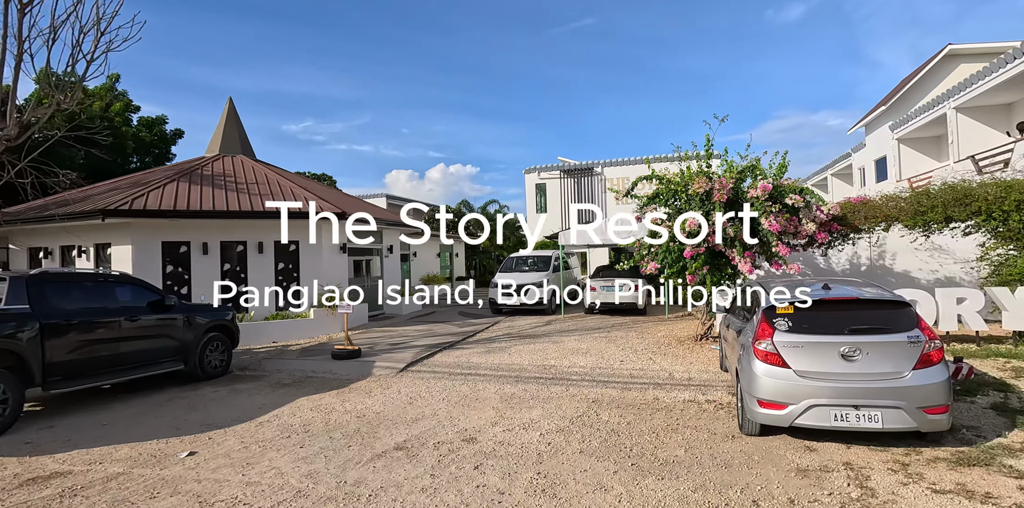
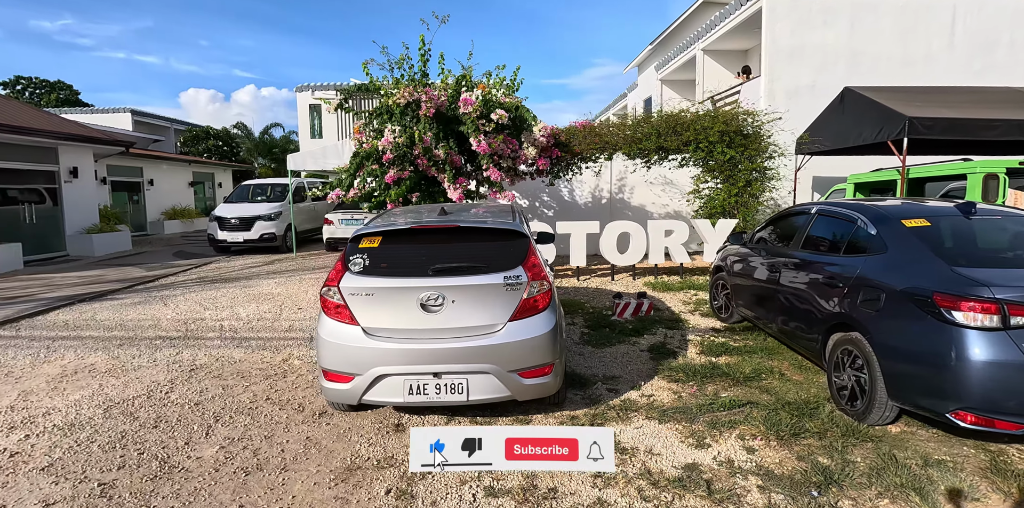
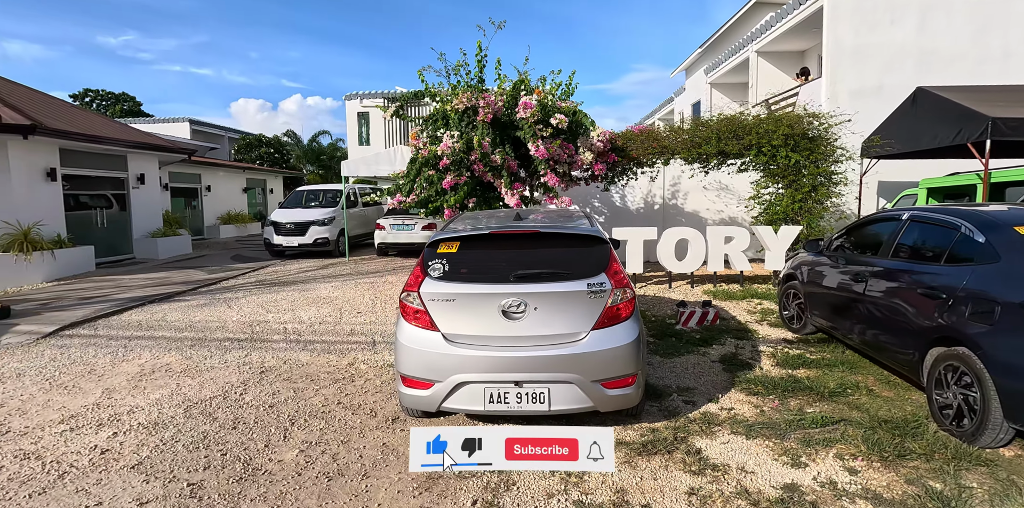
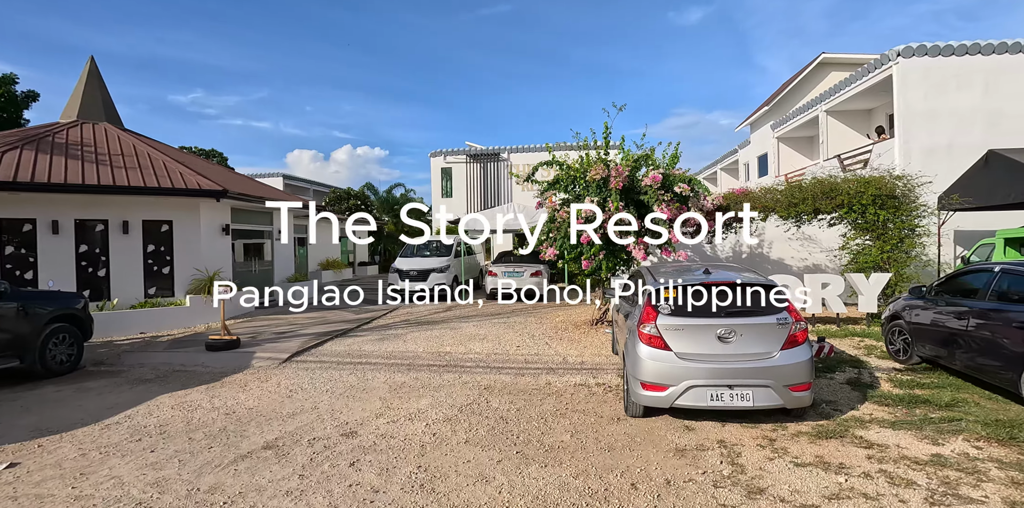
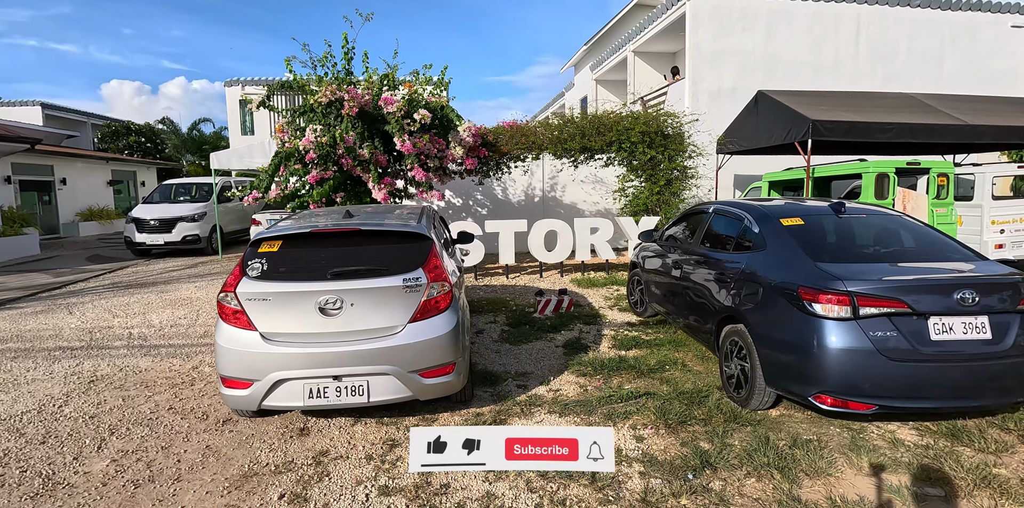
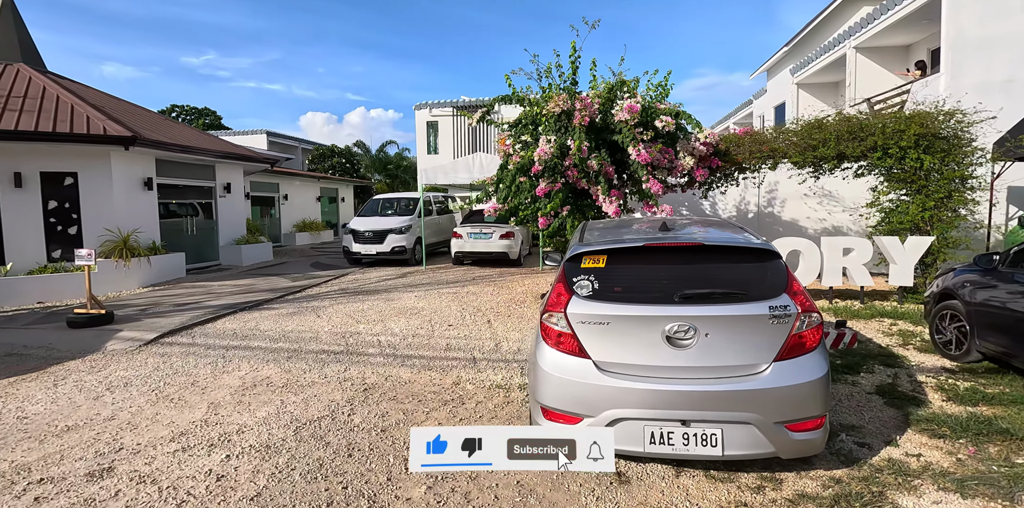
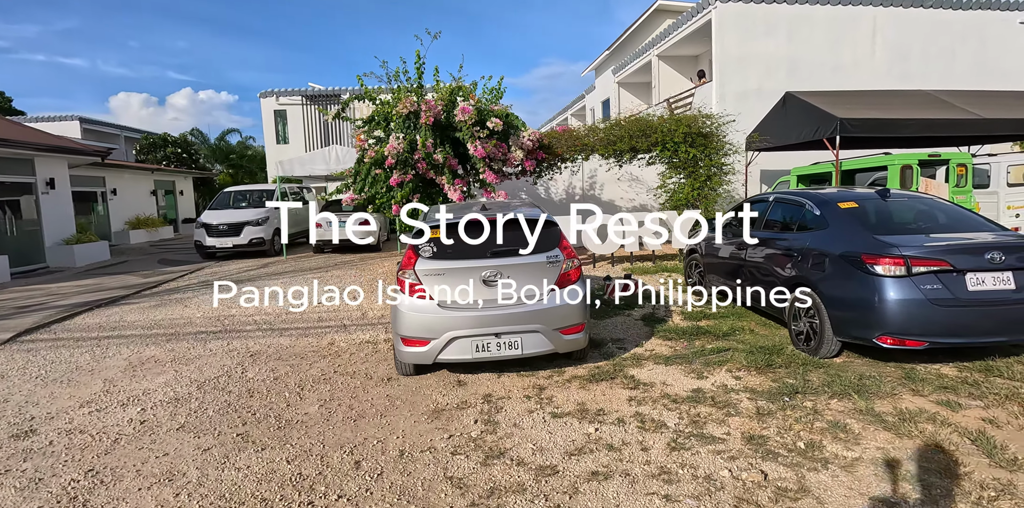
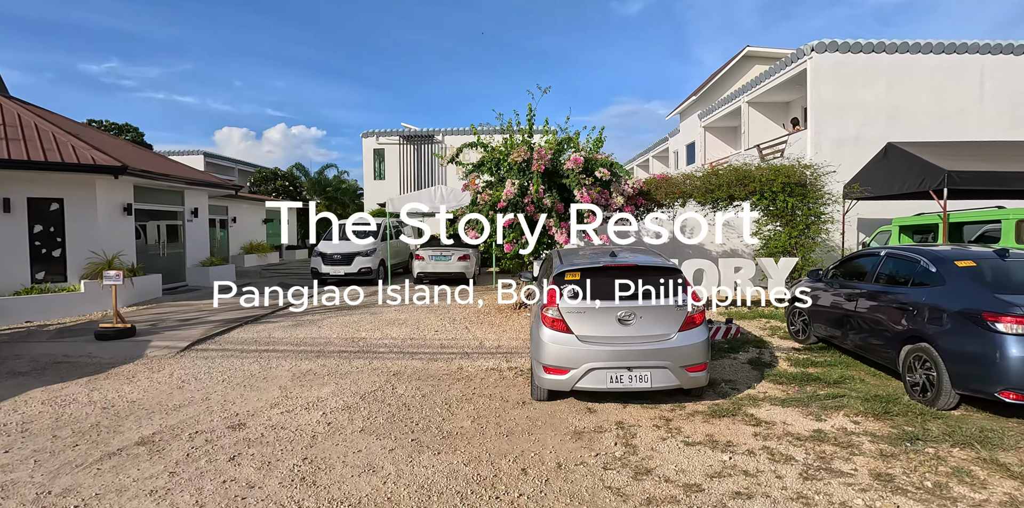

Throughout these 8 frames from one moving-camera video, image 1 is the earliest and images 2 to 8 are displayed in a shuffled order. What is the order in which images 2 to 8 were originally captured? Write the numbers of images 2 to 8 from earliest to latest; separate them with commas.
4, 8, 7, 5, 2, 3, 6
